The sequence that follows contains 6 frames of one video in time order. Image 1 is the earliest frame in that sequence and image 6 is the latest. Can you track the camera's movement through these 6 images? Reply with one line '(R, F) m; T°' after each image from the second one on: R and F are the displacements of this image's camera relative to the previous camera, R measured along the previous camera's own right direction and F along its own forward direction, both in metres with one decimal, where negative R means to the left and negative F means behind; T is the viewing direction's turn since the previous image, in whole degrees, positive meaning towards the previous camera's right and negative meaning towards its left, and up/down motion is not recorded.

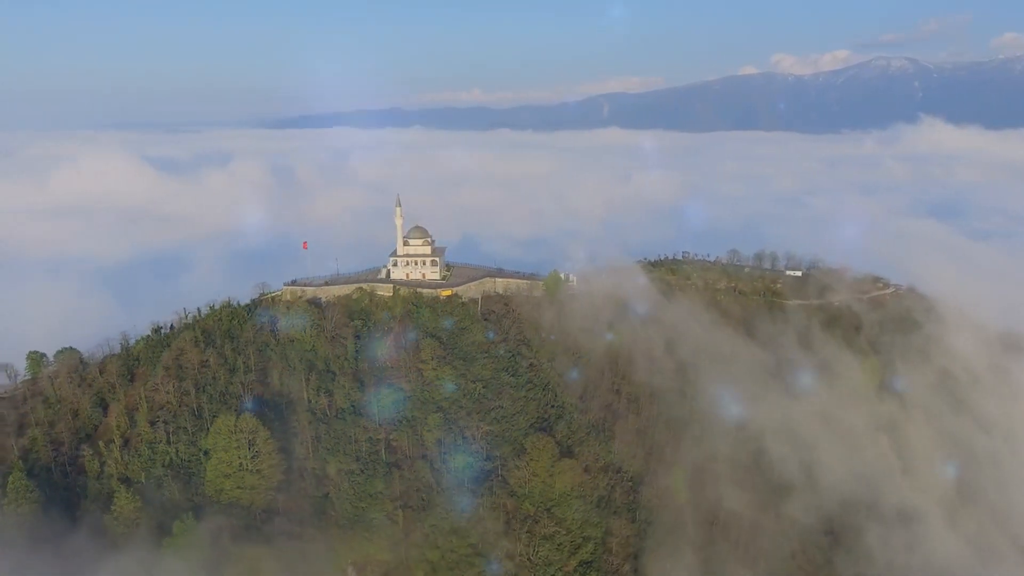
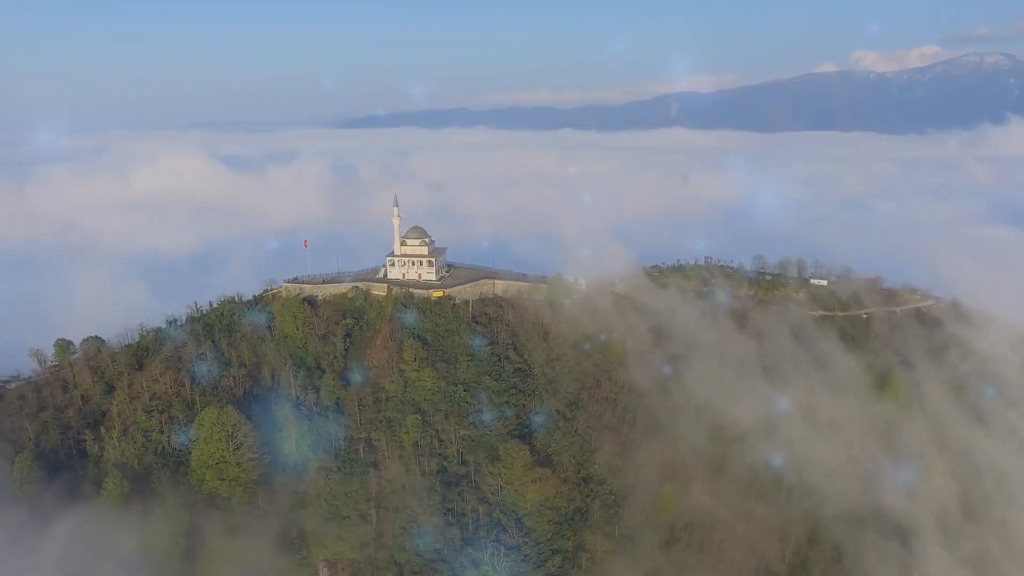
(+3.2, +0.6) m; -5°
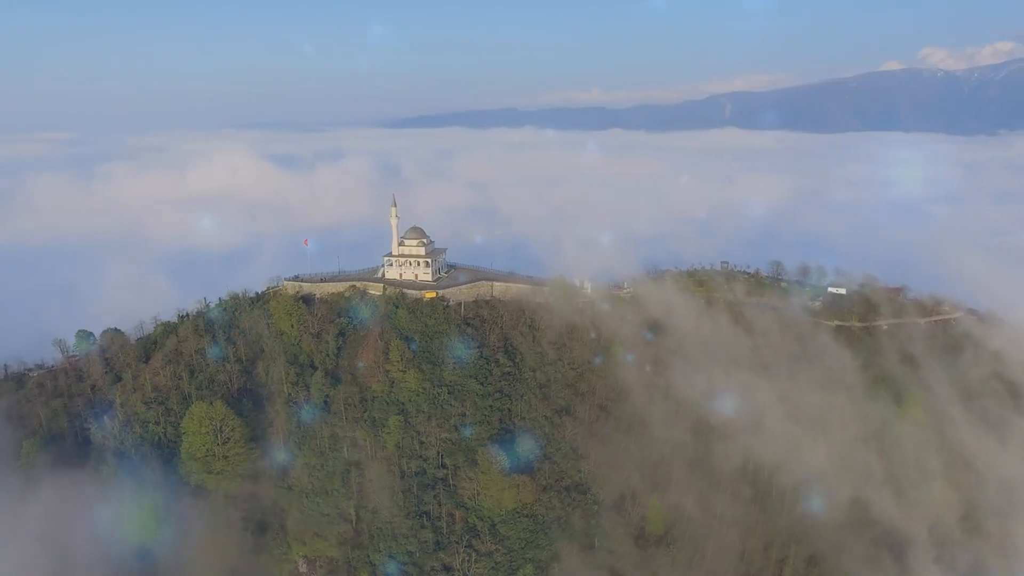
(+2.4, +0.4) m; -4°
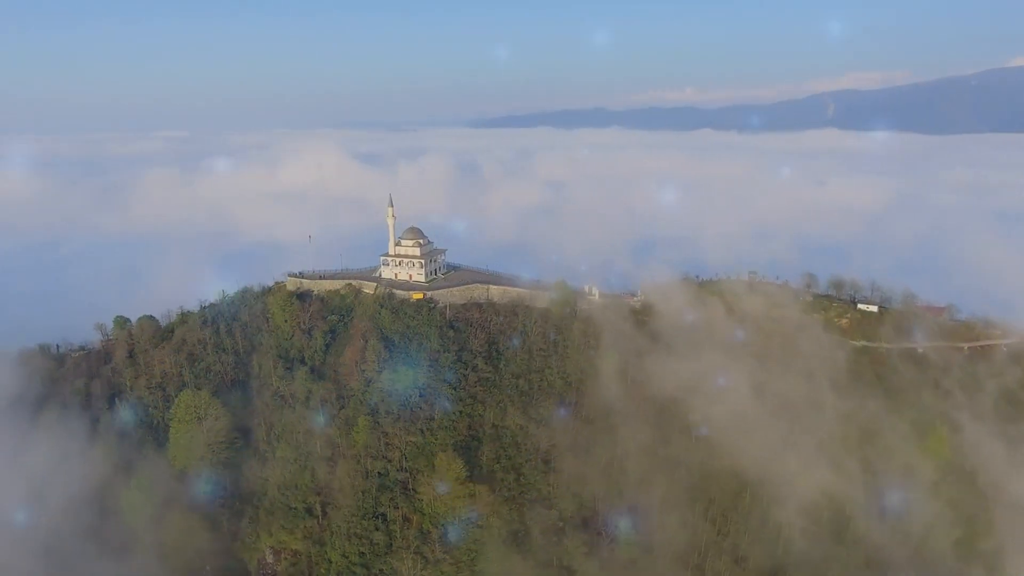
(+4.3, +0.9) m; -7°
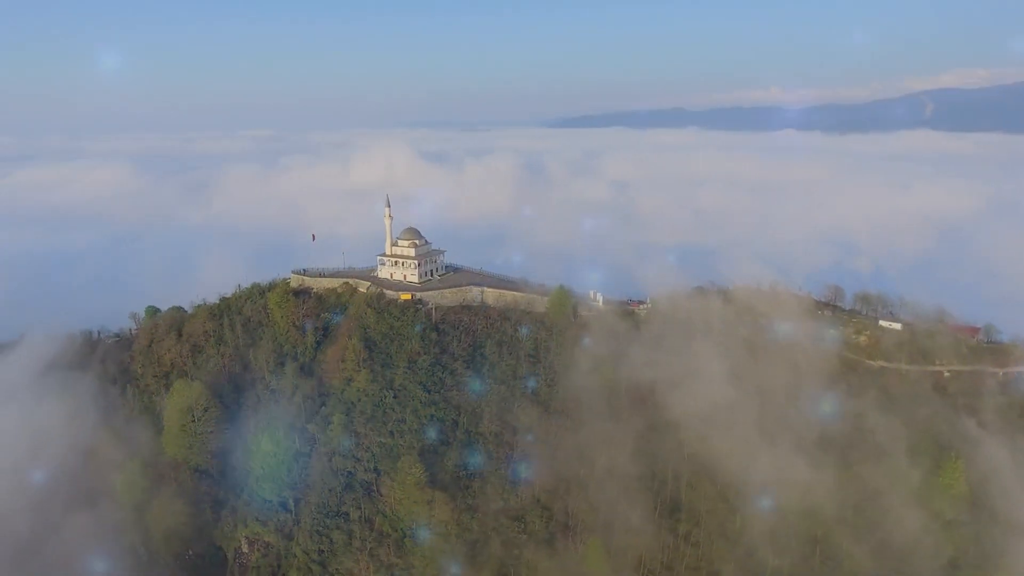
(+3.7, +0.7) m; -6°
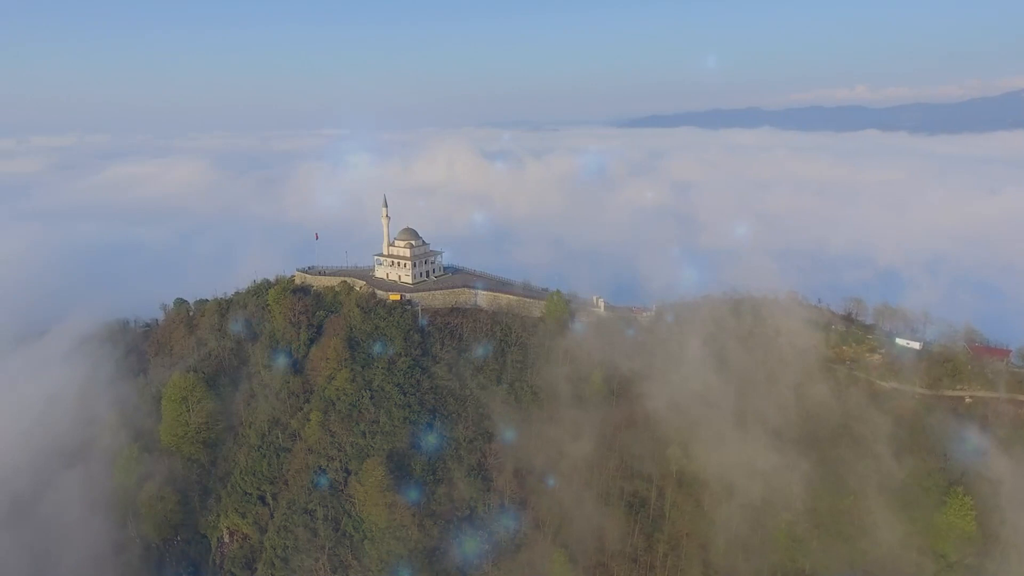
(+3.4, +0.6) m; -6°
